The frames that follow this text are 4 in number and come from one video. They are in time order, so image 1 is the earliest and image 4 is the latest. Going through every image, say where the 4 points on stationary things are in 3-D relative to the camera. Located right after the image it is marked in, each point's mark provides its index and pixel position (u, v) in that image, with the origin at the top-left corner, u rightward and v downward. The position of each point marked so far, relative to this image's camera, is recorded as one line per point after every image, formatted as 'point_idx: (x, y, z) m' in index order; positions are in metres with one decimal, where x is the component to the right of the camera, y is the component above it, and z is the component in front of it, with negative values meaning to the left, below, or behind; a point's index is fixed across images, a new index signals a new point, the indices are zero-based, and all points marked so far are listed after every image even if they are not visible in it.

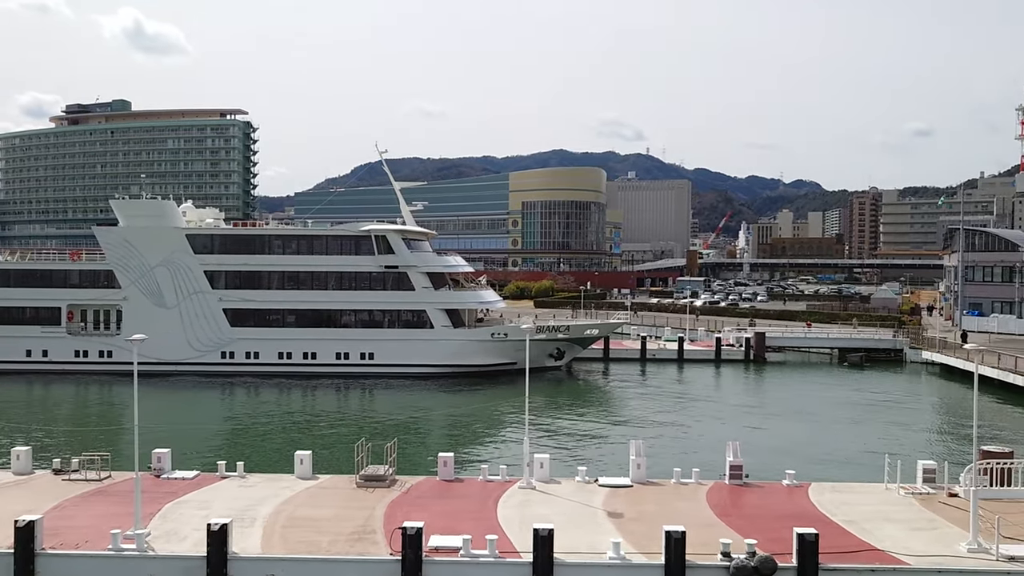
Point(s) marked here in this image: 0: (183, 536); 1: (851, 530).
0: (-5.8, -4.4, +13.1) m
1: (+6.1, -4.4, +13.6) m
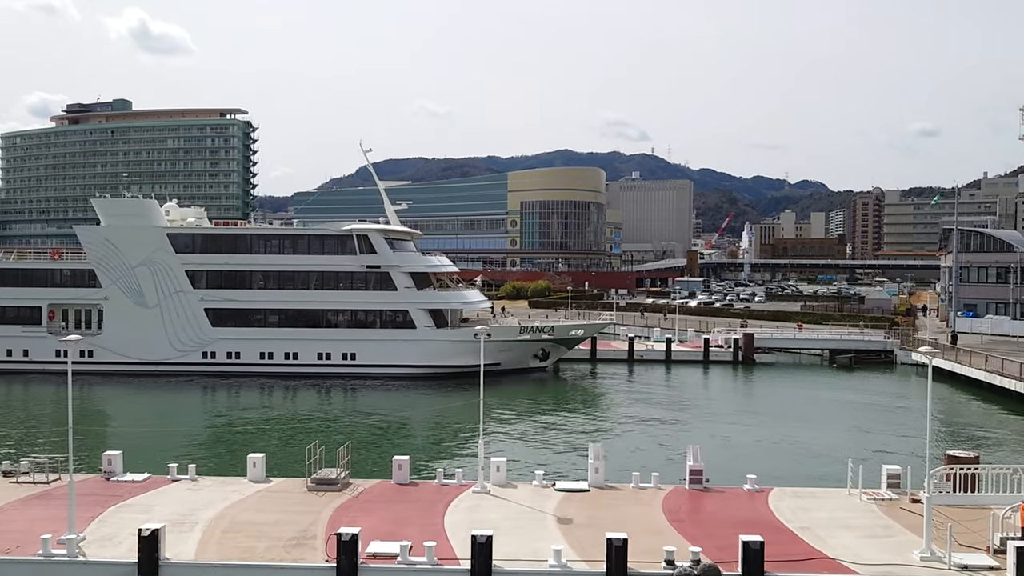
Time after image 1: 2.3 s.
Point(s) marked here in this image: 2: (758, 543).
0: (-6.8, -4.3, +12.8) m
1: (+5.2, -4.4, +13.2) m
2: (+3.8, -3.9, +11.4) m
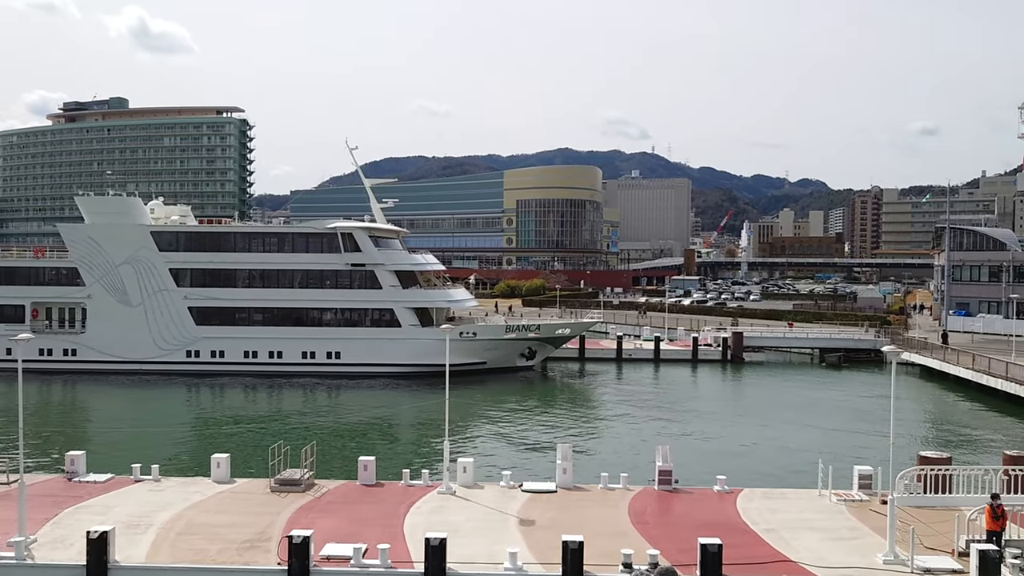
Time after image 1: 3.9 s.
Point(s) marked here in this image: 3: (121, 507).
0: (-7.5, -4.3, +12.6) m
1: (+4.5, -4.4, +13.0) m
2: (+3.1, -3.9, +11.2) m
3: (-7.5, -4.2, +14.3) m
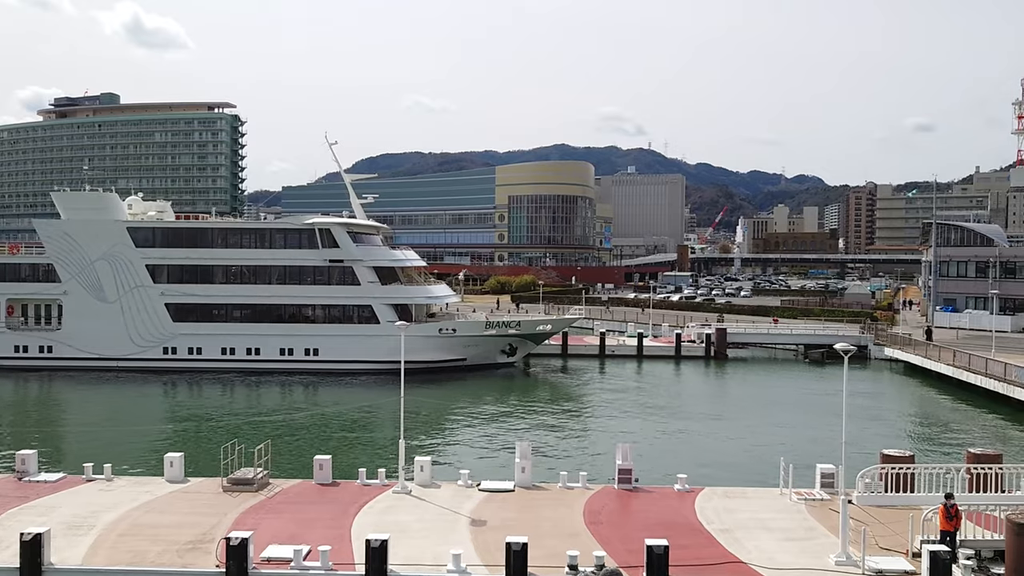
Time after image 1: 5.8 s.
0: (-8.3, -4.3, +12.3) m
1: (+3.6, -4.3, +12.8) m
2: (+2.2, -3.8, +11.0) m
3: (-8.3, -4.1, +14.0) m
